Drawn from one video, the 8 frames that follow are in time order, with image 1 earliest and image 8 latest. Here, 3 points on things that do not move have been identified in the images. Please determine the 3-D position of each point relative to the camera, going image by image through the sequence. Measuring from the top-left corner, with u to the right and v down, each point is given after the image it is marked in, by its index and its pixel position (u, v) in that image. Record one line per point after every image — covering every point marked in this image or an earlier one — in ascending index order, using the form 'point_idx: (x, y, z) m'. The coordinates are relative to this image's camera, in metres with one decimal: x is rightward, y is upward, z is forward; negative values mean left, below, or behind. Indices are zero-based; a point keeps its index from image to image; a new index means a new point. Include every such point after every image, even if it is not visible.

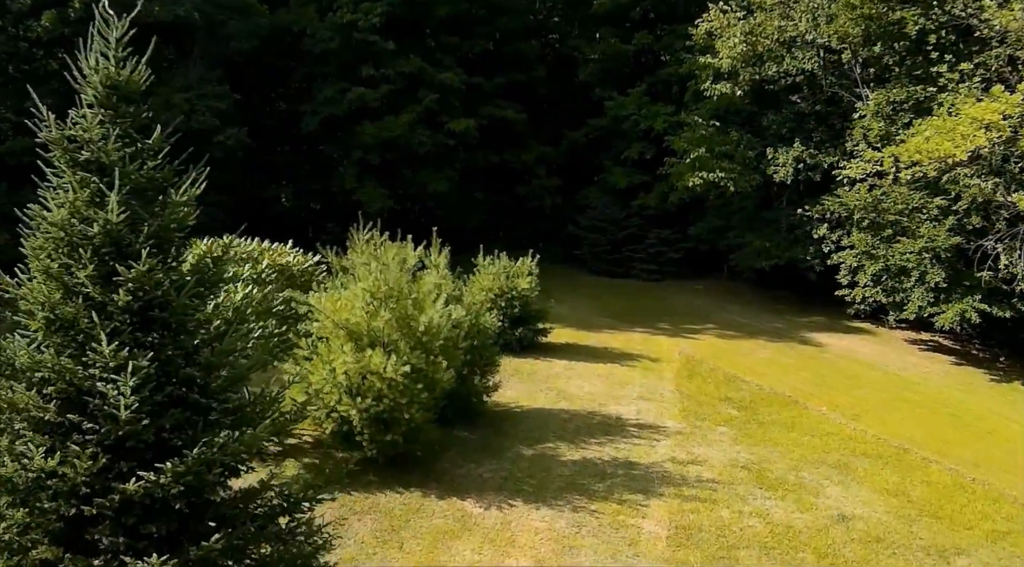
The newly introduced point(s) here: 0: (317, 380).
0: (-1.9, -0.9, +8.7) m
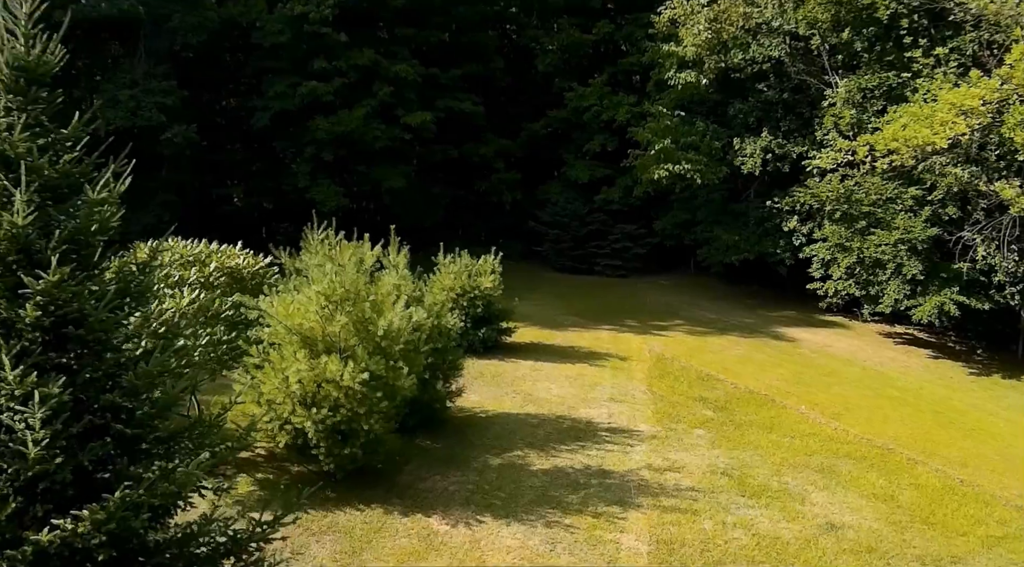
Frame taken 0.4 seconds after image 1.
0: (-2.2, -0.9, +8.1) m
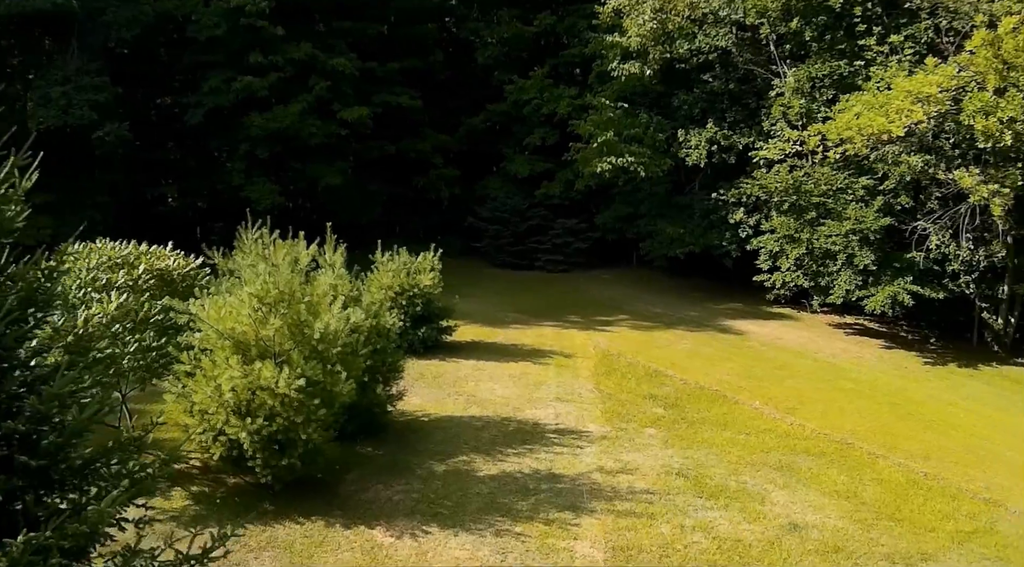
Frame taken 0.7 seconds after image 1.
0: (-2.6, -1.0, +7.5) m
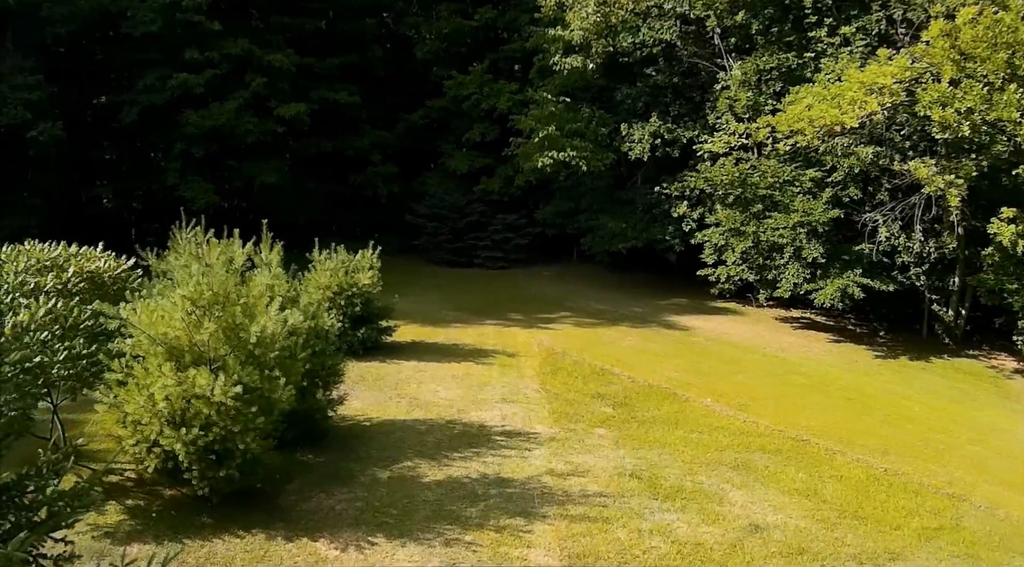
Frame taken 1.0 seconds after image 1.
0: (-3.1, -1.0, +7.0) m
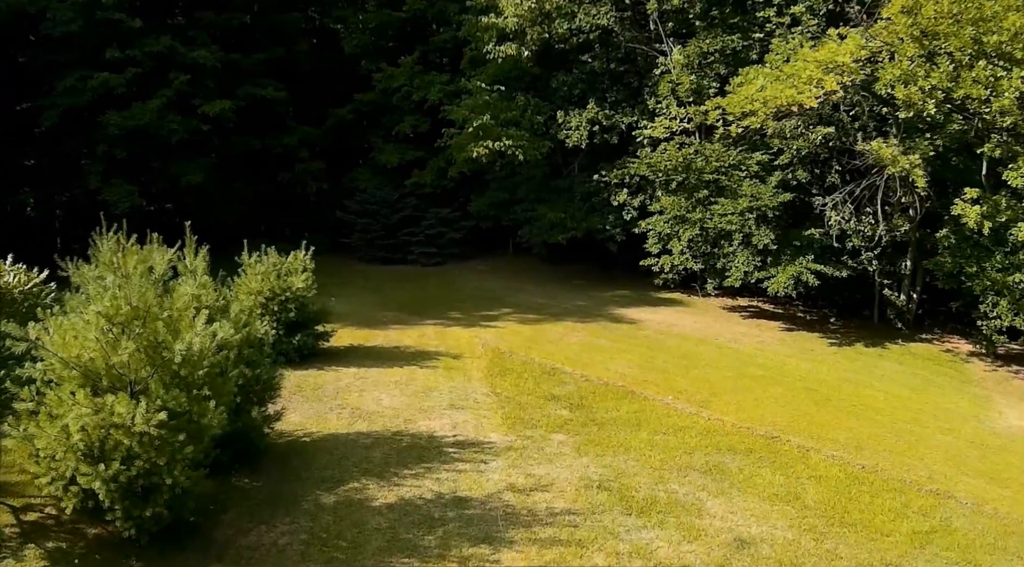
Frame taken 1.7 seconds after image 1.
0: (-3.3, -1.1, +6.1) m
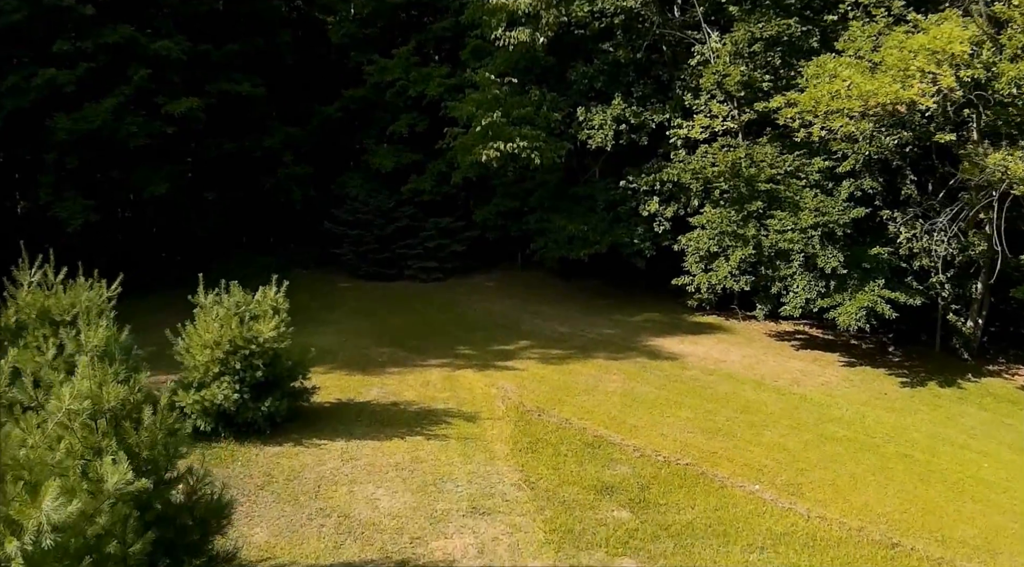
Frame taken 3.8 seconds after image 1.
0: (-3.0, -1.7, +3.5) m
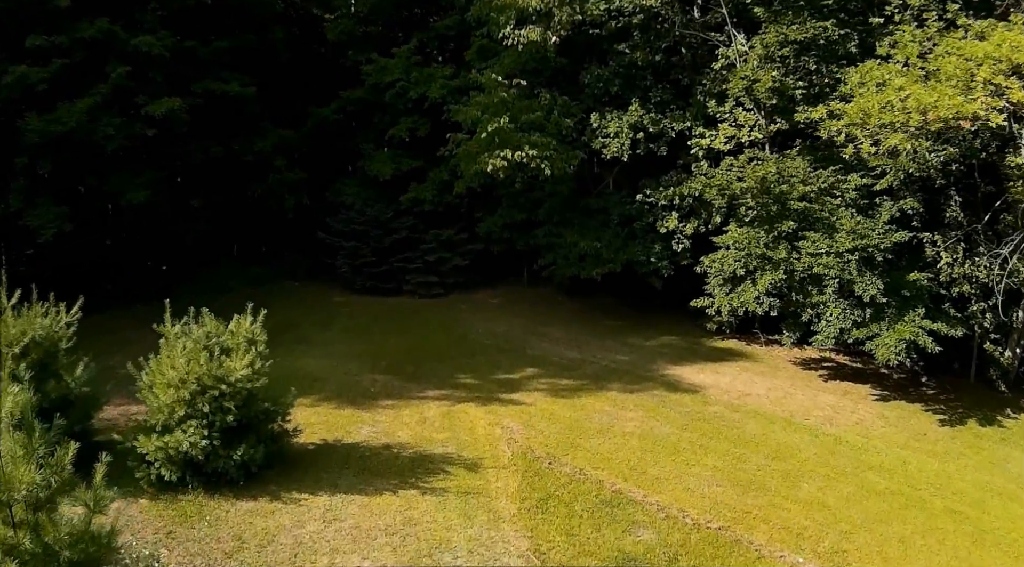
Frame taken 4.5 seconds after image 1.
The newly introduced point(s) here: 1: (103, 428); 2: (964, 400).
0: (-2.9, -2.0, +2.3) m
1: (-4.7, -1.7, +10.2) m
2: (+6.9, -1.8, +13.6) m
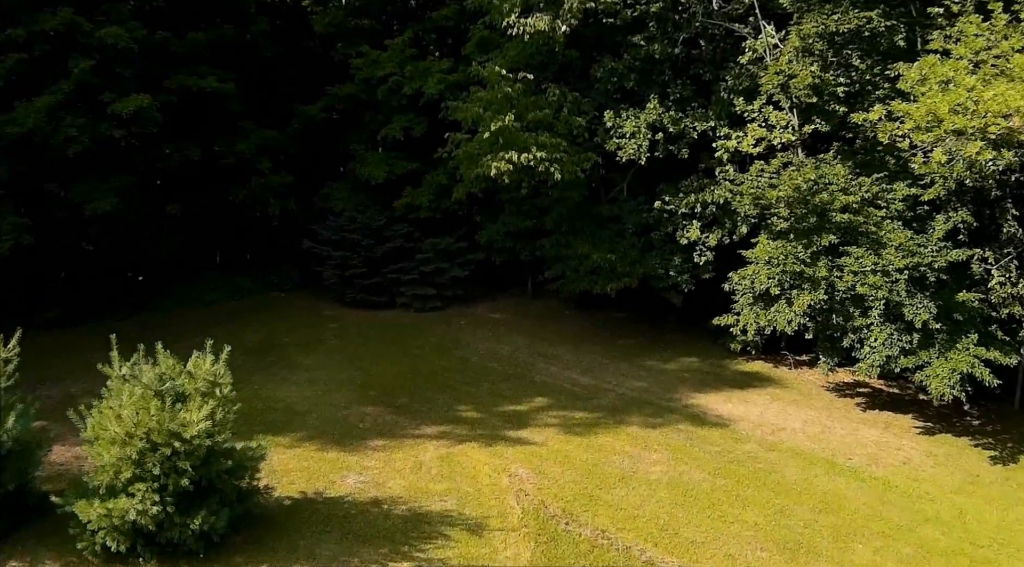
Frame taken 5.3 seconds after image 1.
0: (-2.8, -2.3, +1.0) m
1: (-4.6, -1.9, +8.8) m
2: (+7.0, -2.0, +12.3) m
